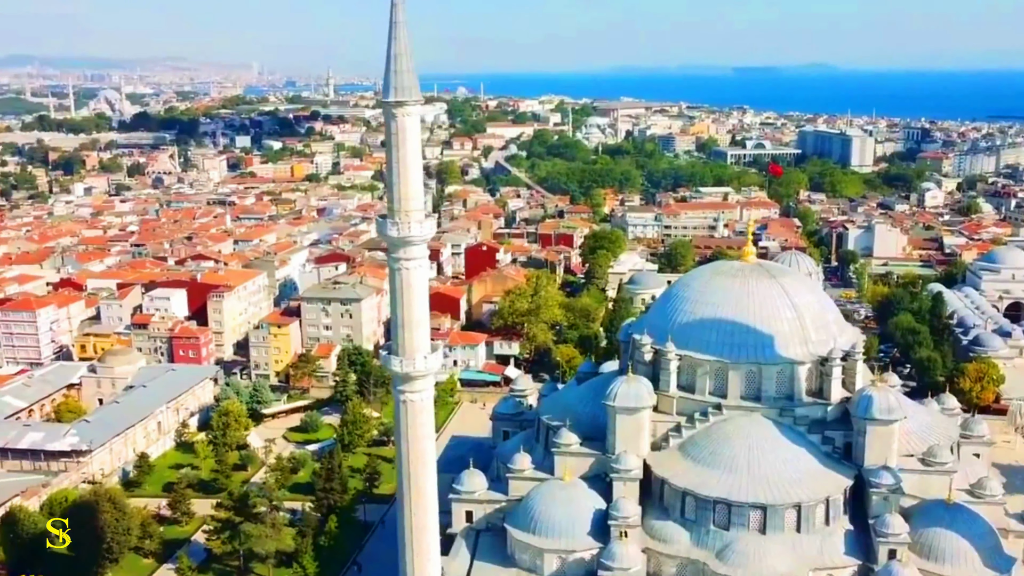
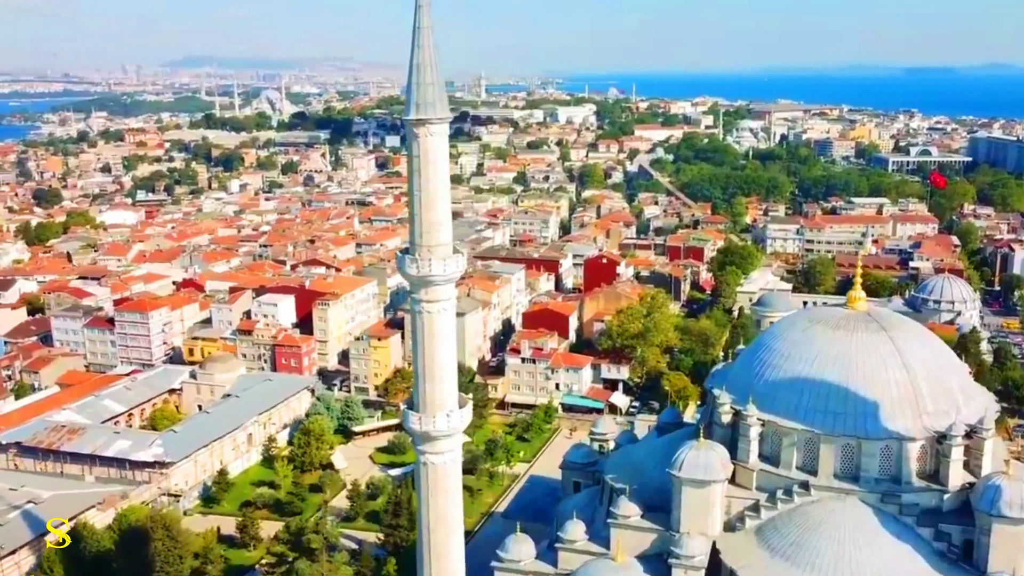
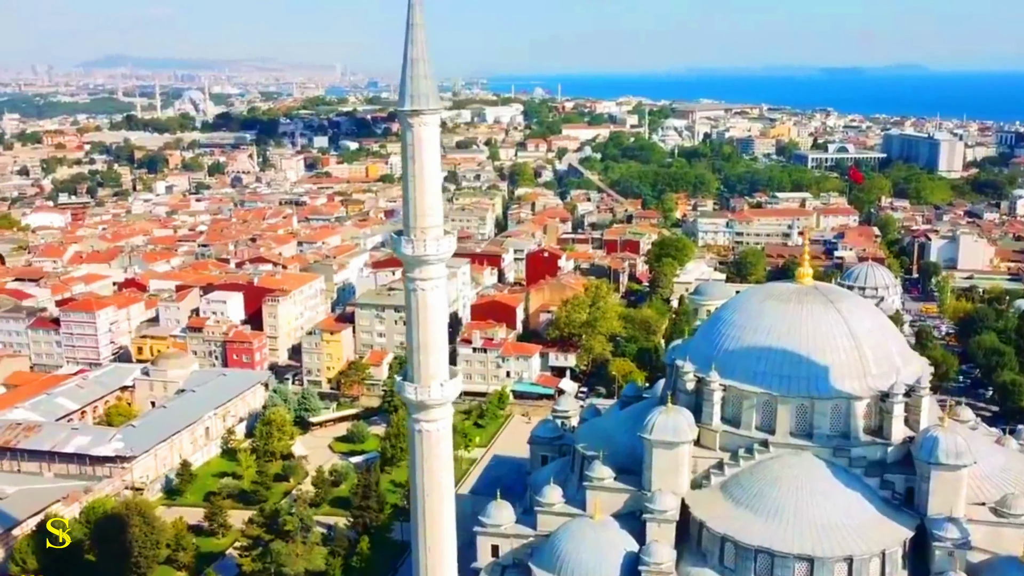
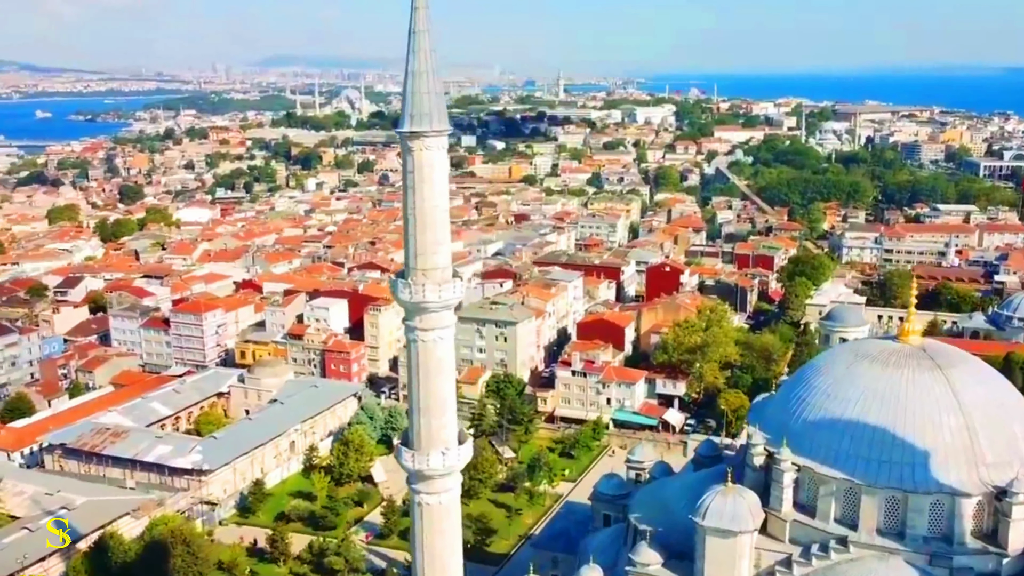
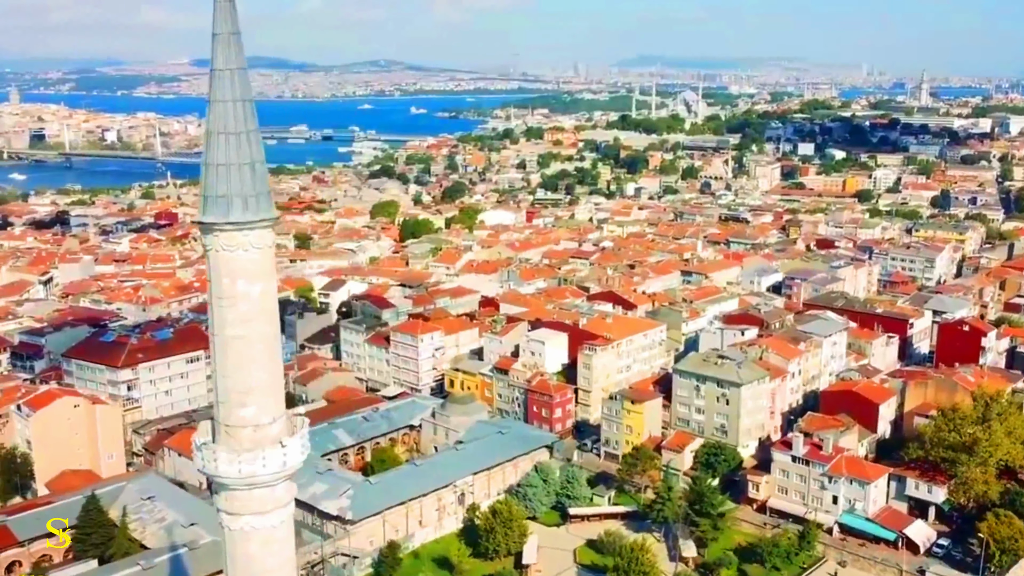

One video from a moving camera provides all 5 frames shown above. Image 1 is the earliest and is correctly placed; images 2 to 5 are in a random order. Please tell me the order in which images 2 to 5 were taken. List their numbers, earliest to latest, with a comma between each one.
3, 2, 4, 5
